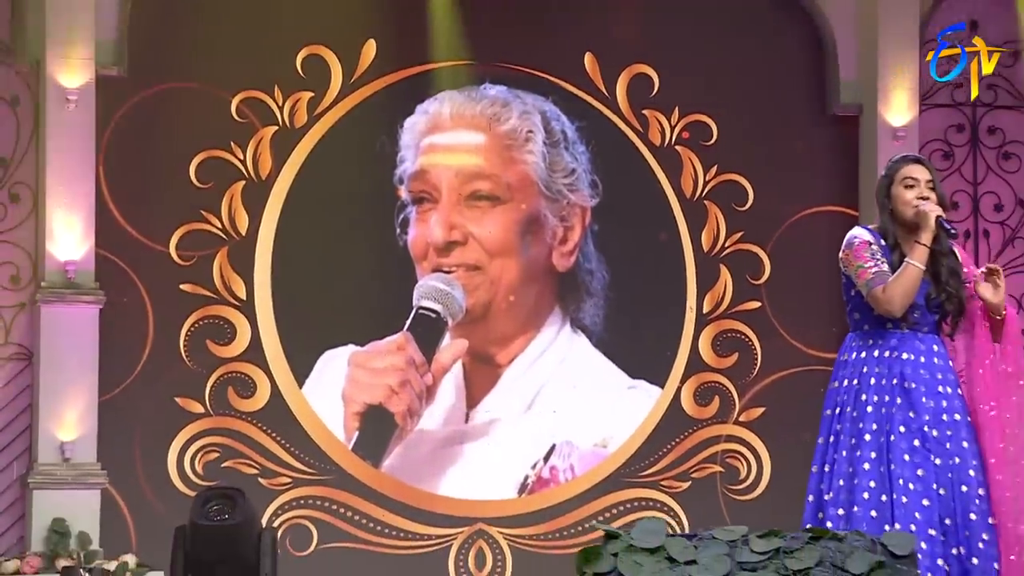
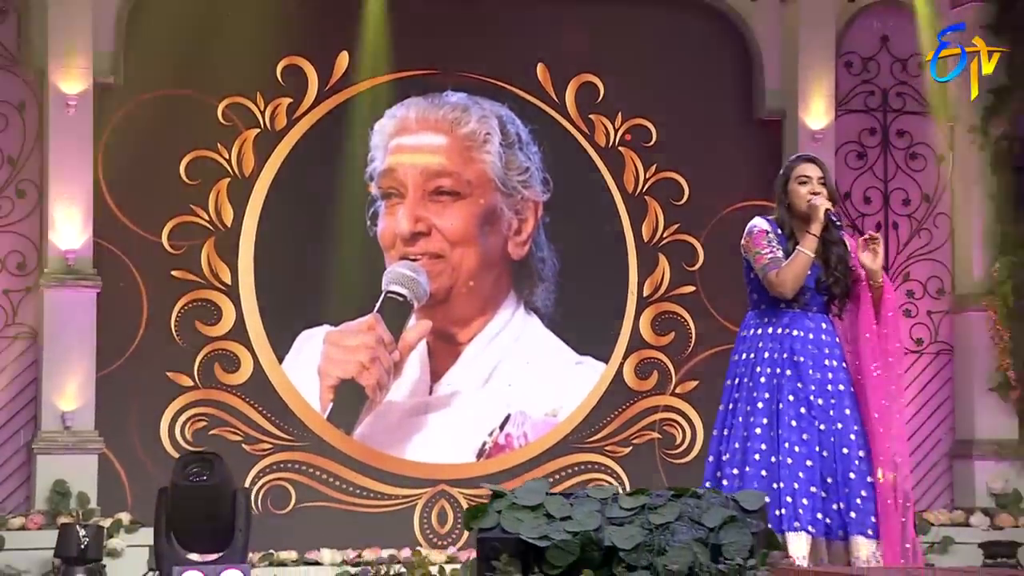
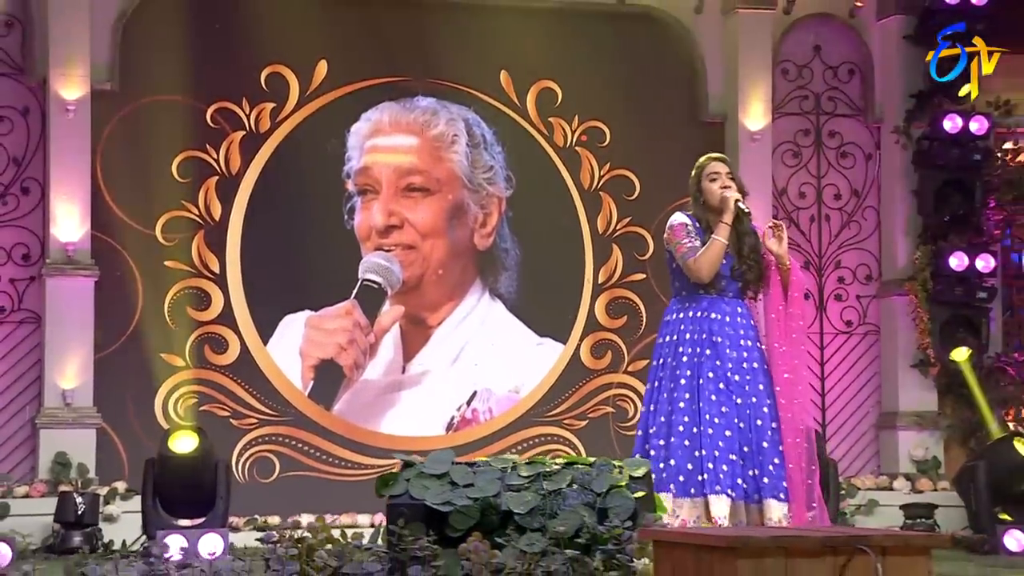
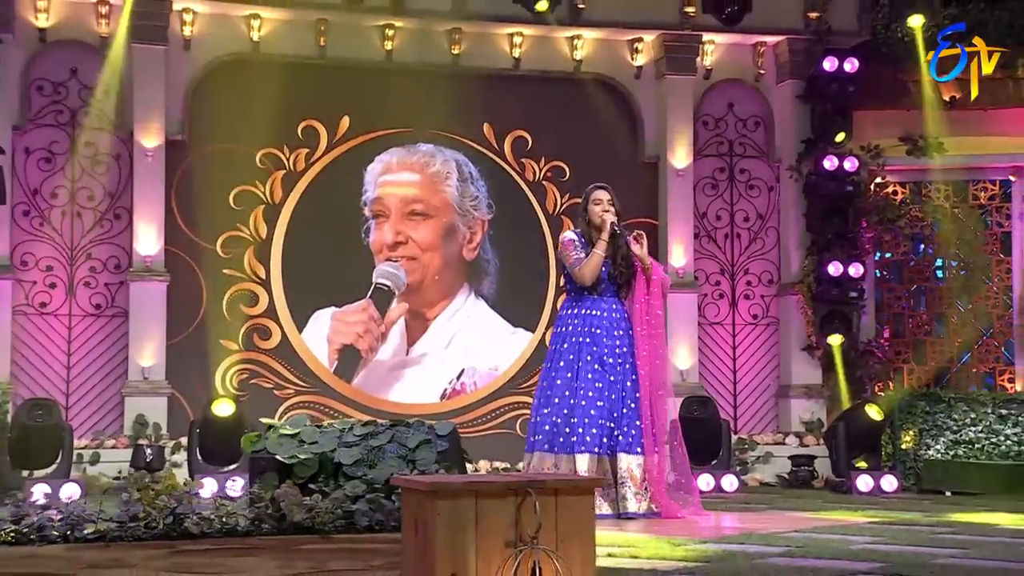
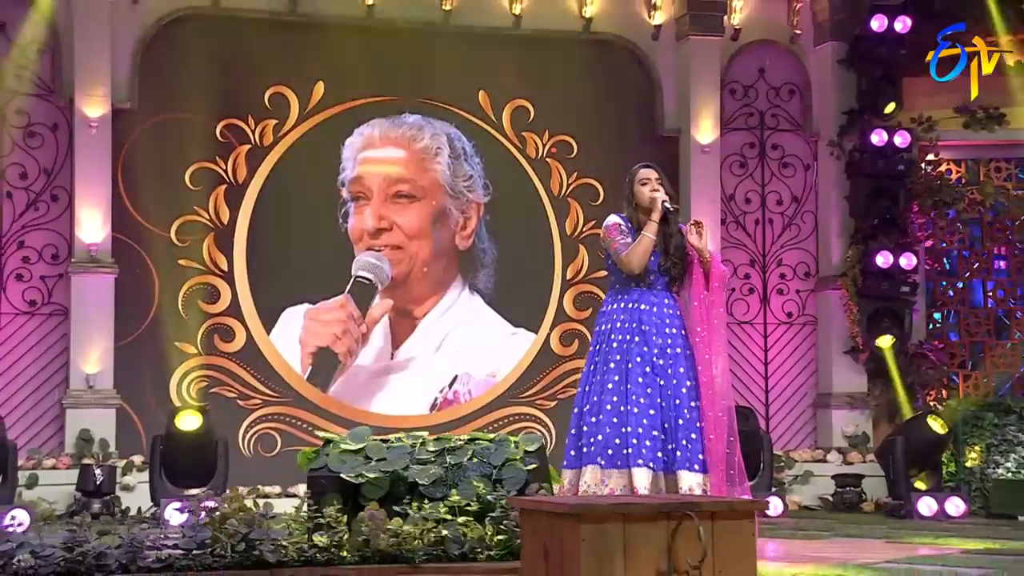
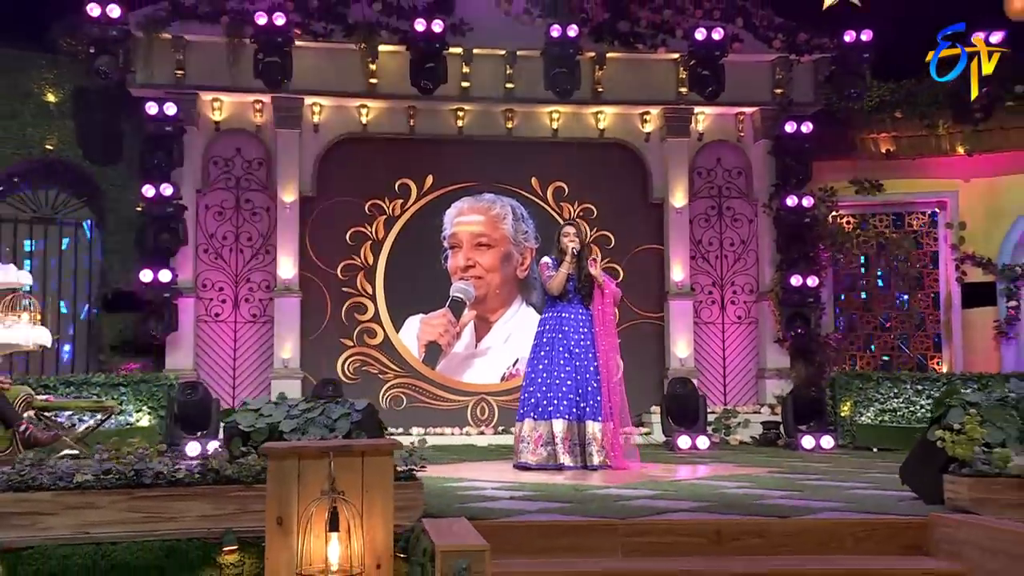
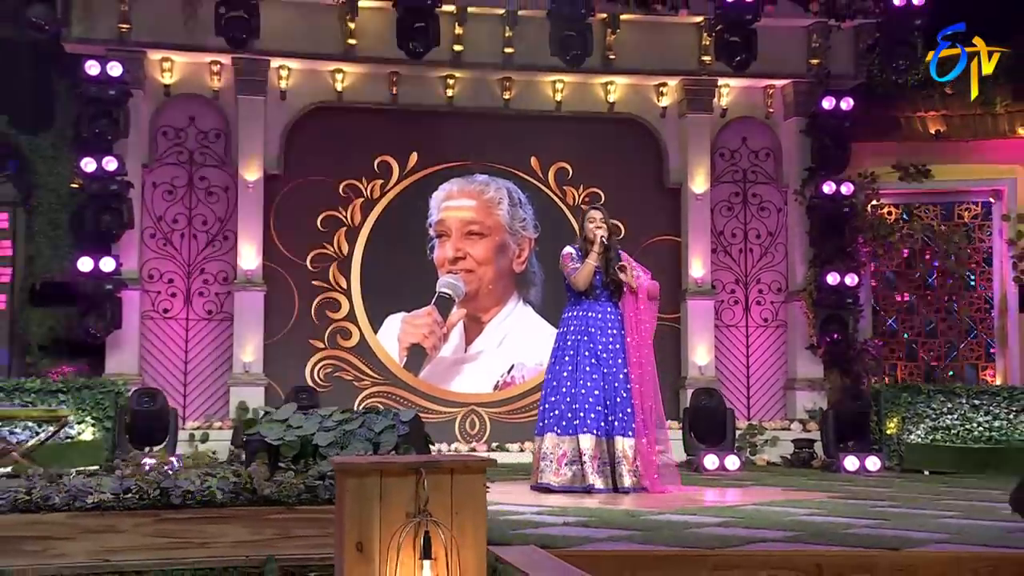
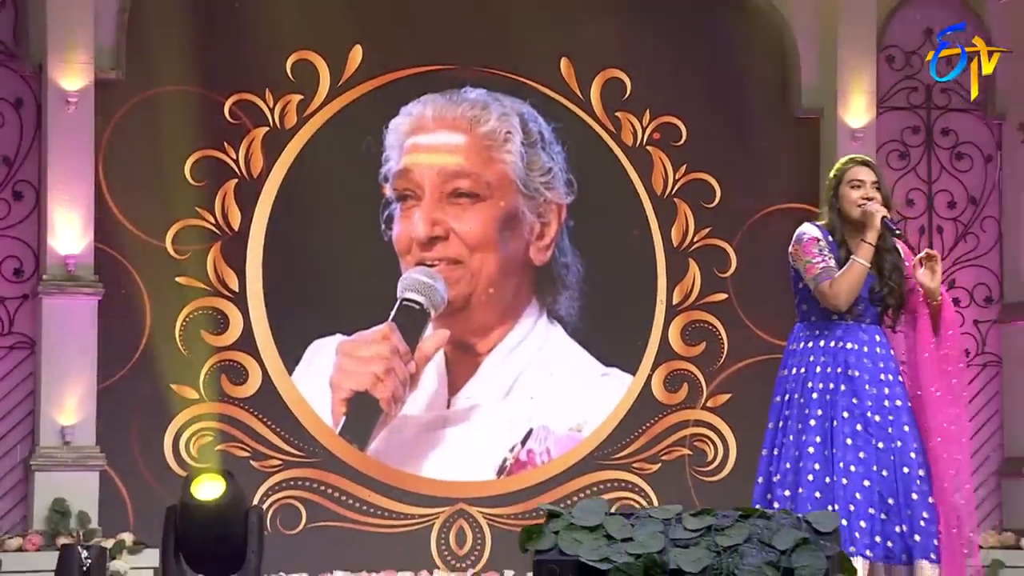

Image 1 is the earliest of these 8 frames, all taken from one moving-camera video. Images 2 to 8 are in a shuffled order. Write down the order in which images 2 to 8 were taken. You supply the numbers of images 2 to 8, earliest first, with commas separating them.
8, 2, 3, 5, 4, 7, 6
